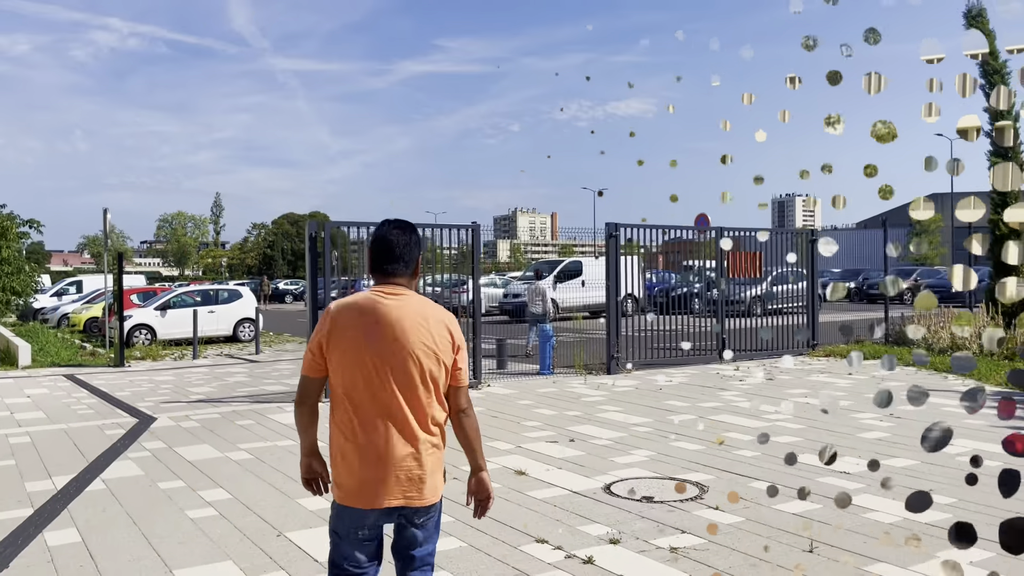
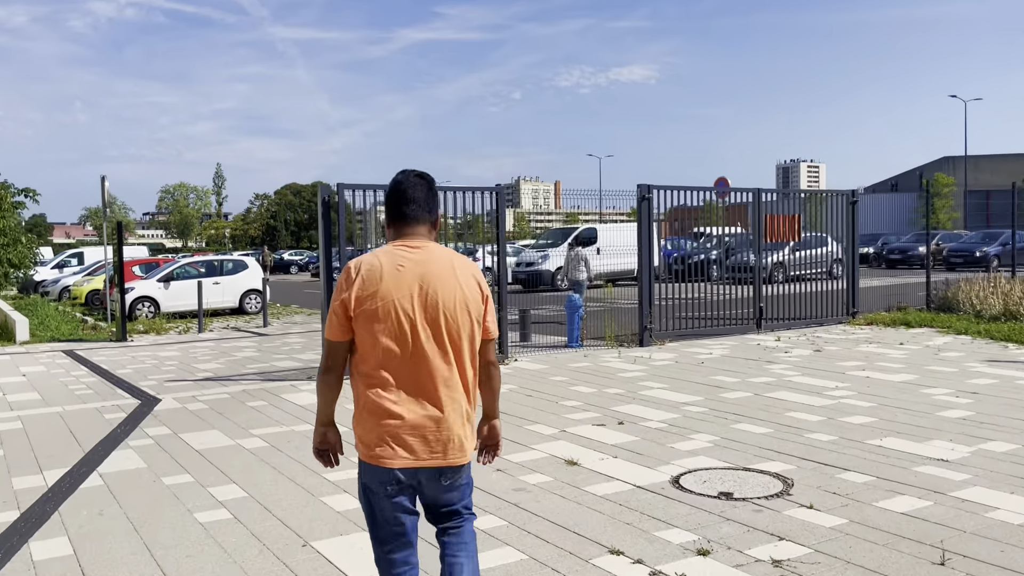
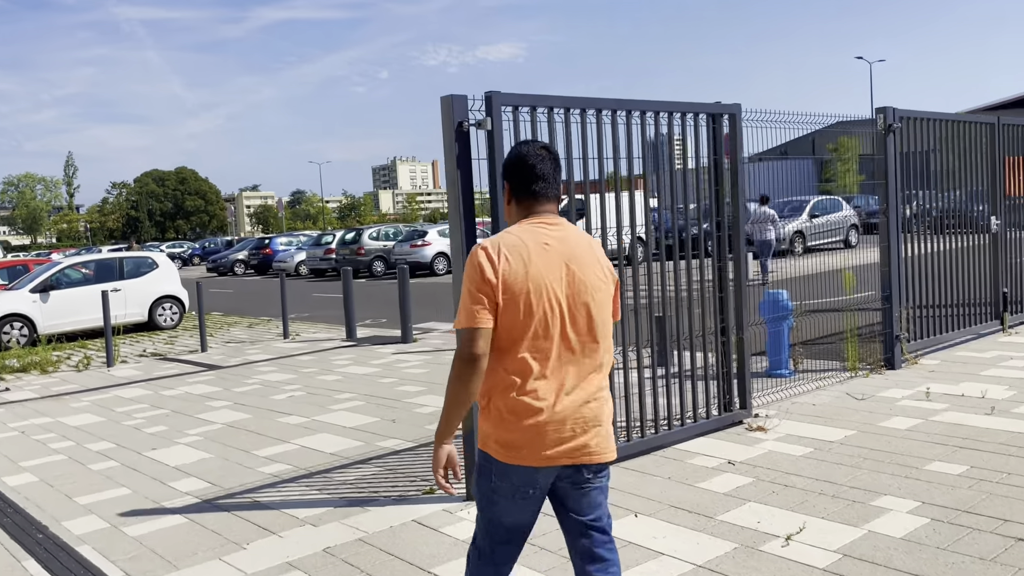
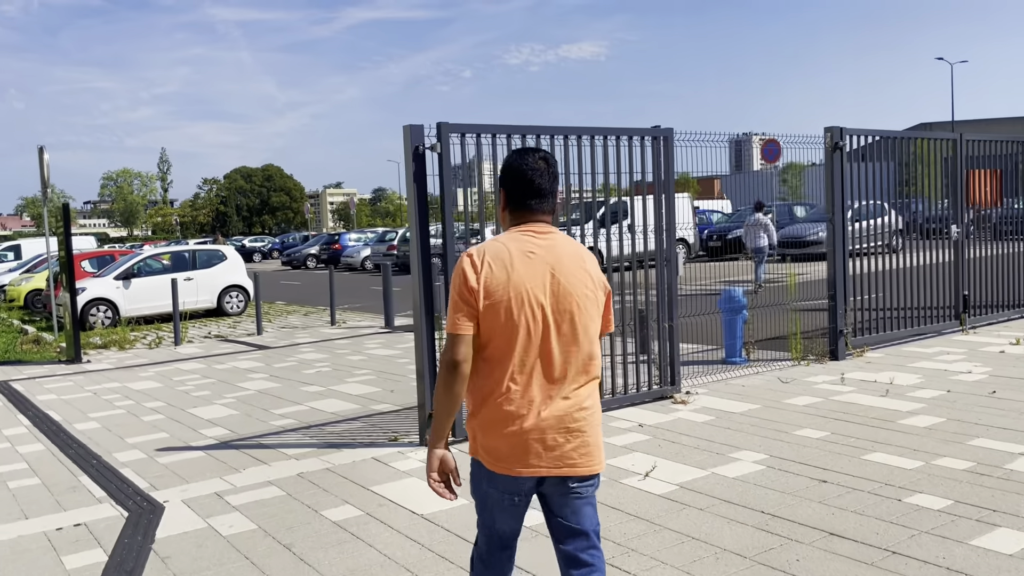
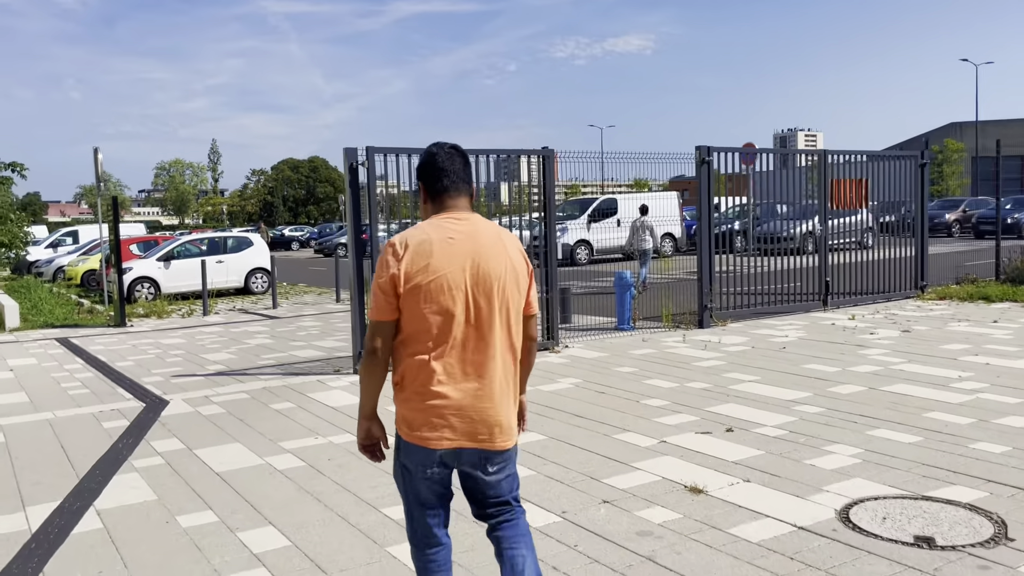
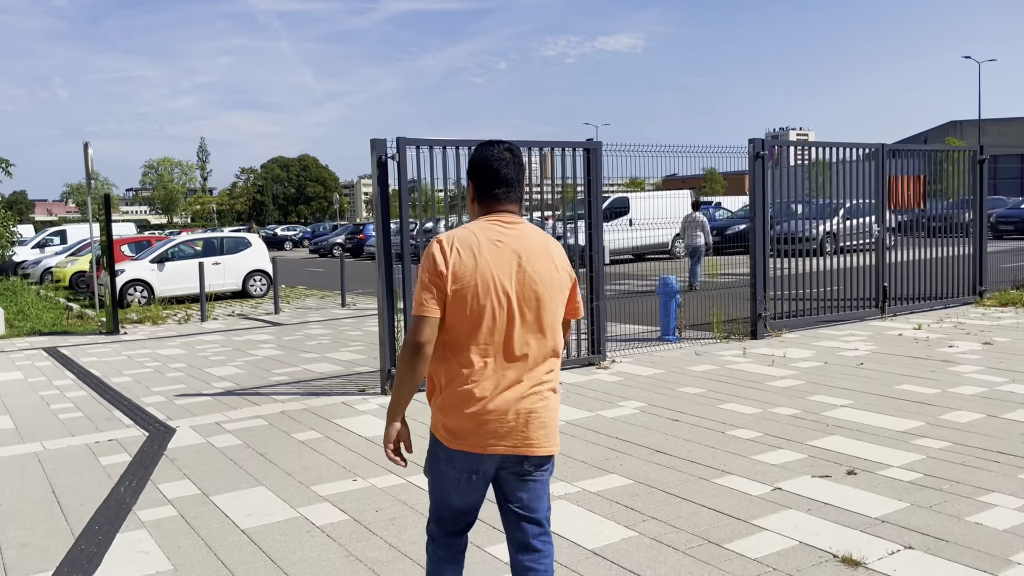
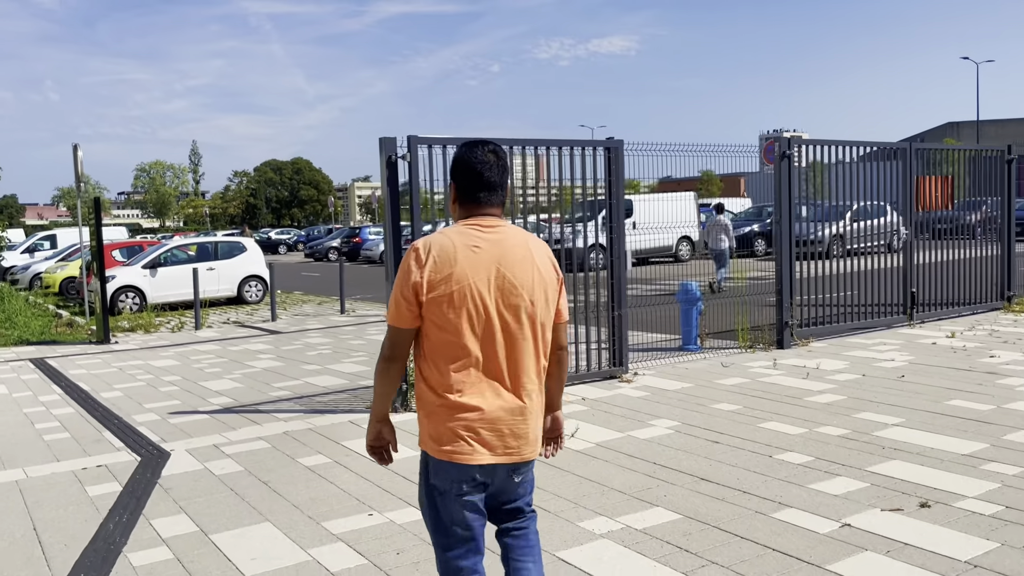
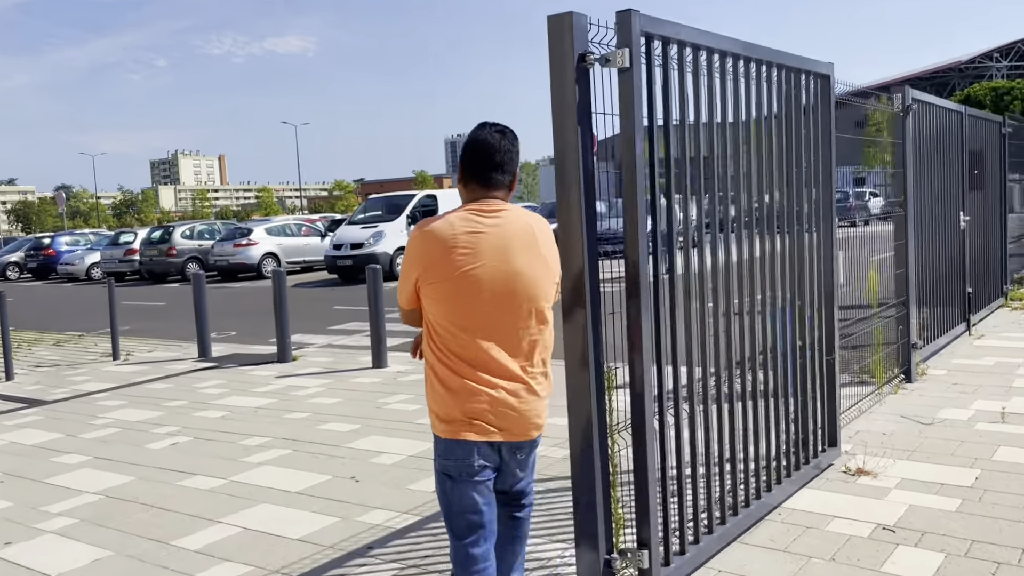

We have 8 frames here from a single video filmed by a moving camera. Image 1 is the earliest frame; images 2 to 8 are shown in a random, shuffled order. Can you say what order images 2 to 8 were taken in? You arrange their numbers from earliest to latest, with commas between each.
2, 5, 6, 7, 4, 3, 8
